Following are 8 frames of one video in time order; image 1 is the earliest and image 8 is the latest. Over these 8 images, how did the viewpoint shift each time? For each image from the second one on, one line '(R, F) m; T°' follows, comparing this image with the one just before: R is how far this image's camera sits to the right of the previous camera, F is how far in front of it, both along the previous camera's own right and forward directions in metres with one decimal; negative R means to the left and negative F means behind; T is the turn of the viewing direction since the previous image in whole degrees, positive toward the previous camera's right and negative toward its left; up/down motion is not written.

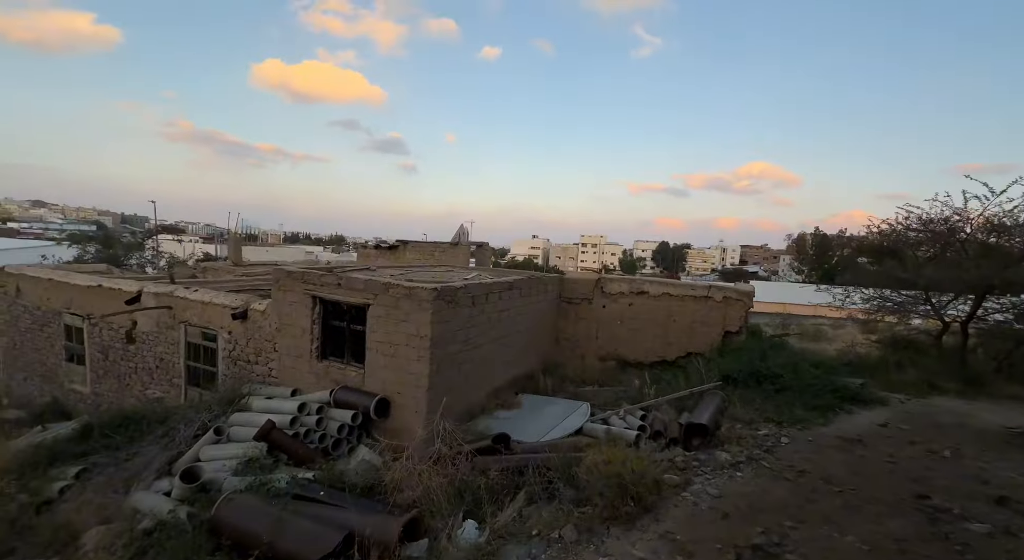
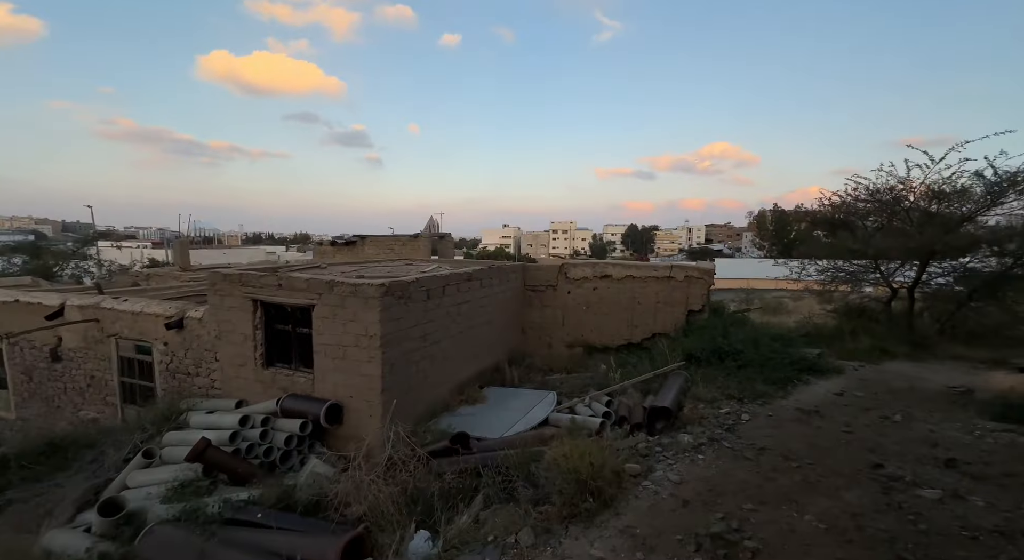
(+0.2, +0.2) m; +3°
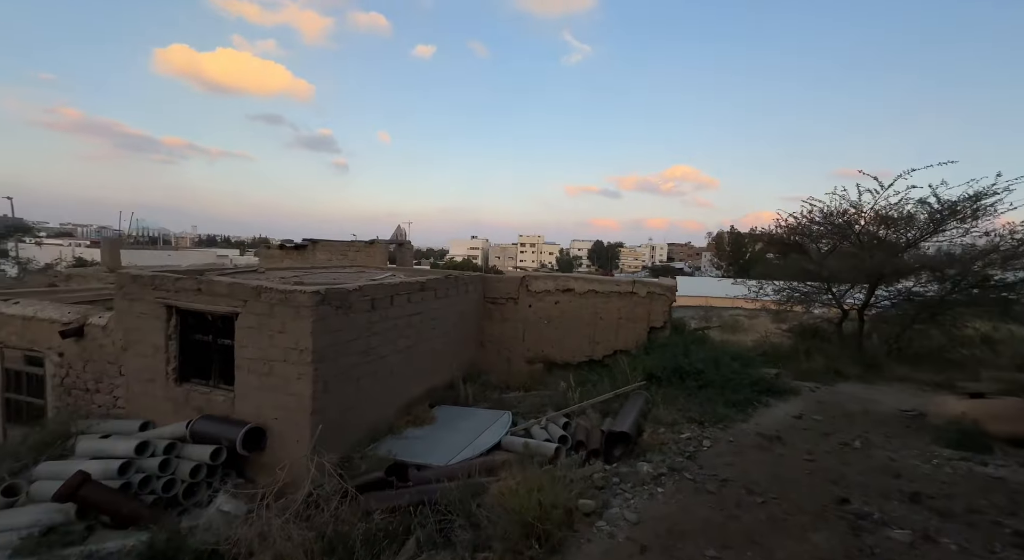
(+0.1, +0.4) m; +4°
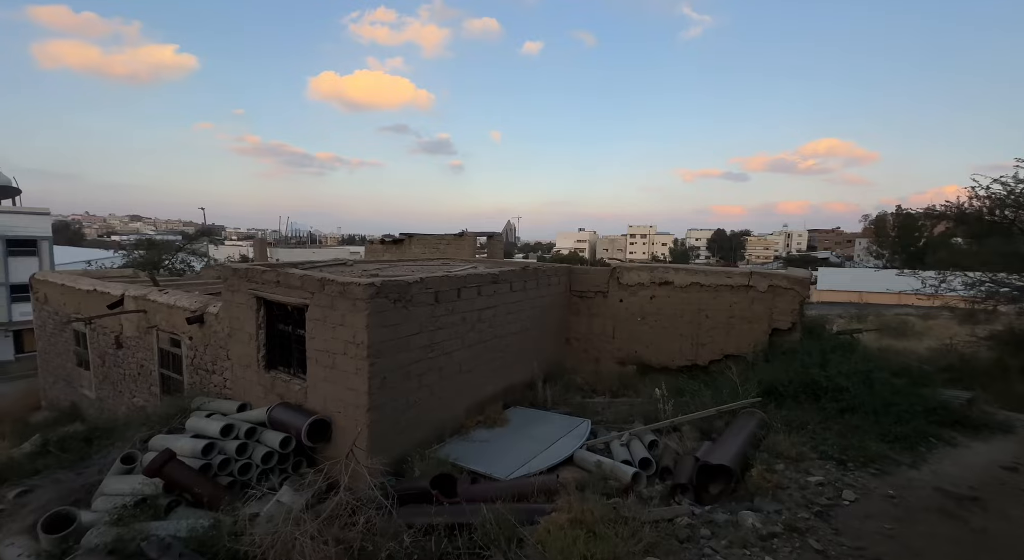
(+0.4, +0.7) m; -14°
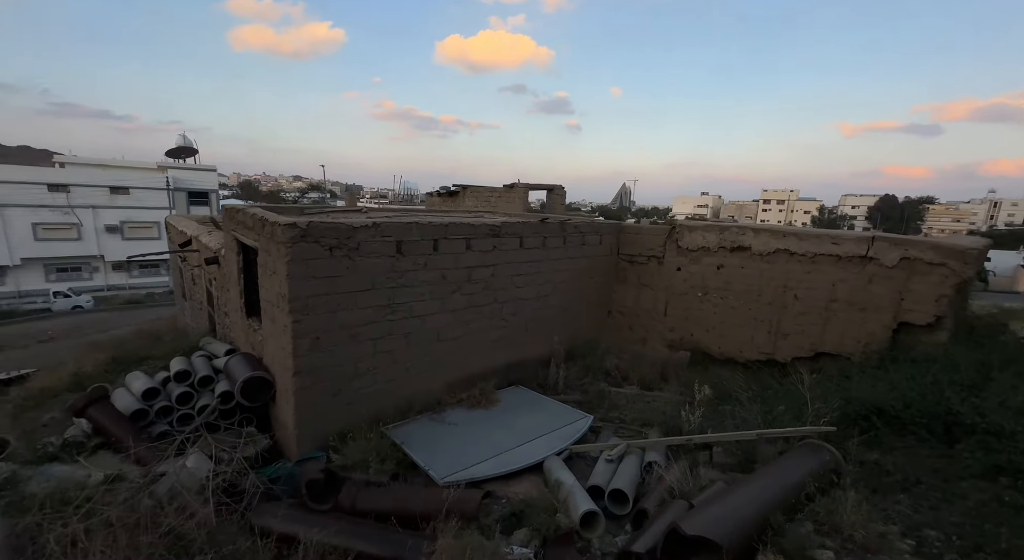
(+1.1, +1.3) m; -15°
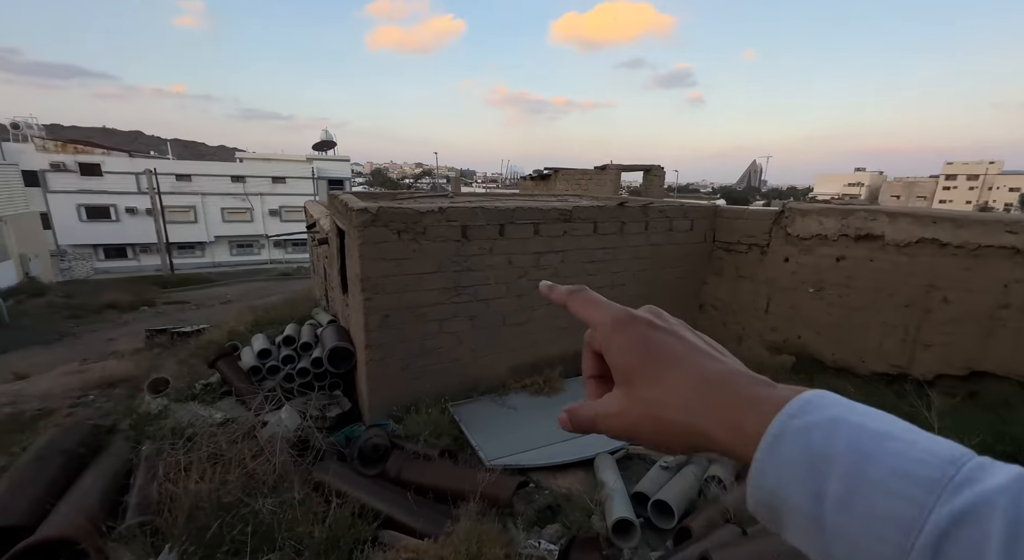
(+0.4, +0.2) m; -13°
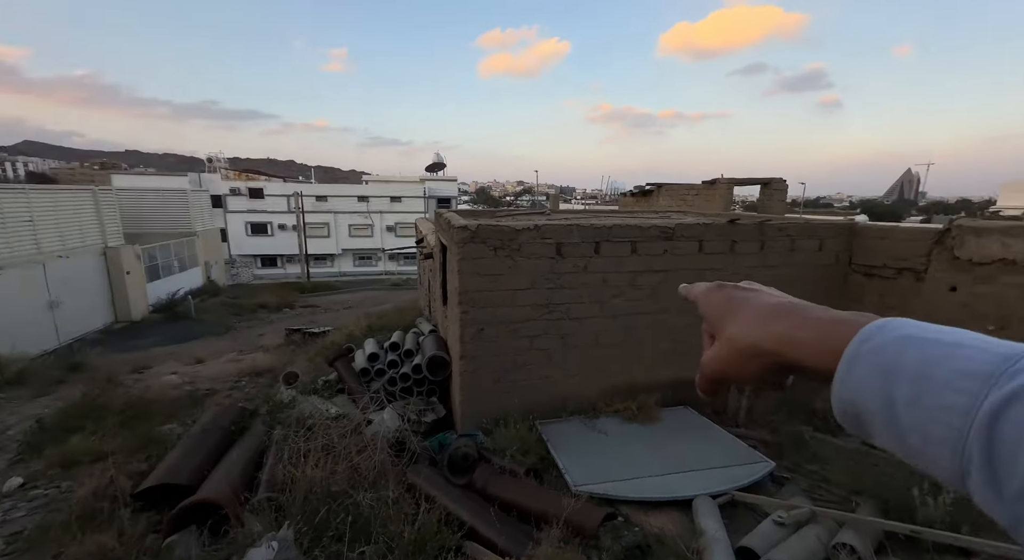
(0.0, +0.1) m; -11°
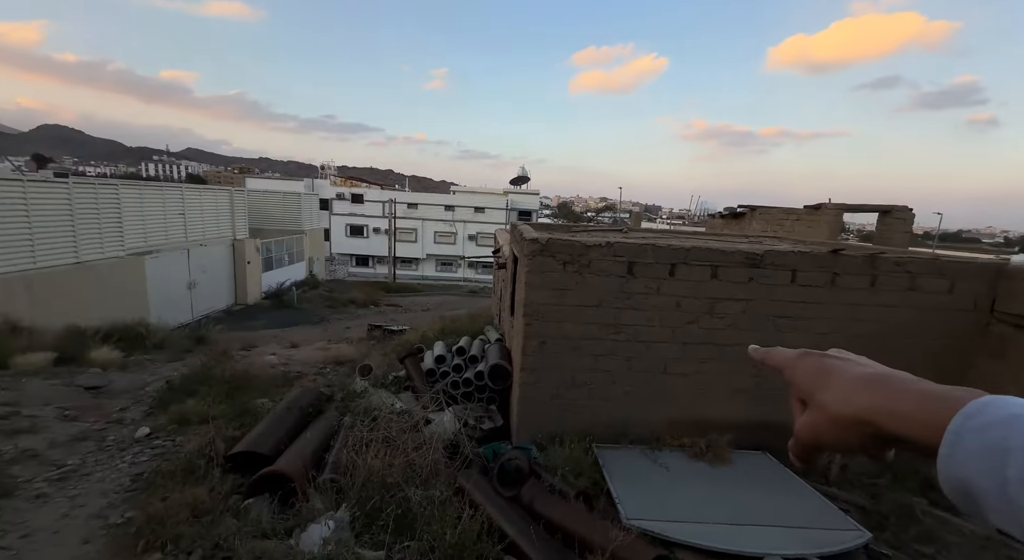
(0.0, +0.1) m; -8°
